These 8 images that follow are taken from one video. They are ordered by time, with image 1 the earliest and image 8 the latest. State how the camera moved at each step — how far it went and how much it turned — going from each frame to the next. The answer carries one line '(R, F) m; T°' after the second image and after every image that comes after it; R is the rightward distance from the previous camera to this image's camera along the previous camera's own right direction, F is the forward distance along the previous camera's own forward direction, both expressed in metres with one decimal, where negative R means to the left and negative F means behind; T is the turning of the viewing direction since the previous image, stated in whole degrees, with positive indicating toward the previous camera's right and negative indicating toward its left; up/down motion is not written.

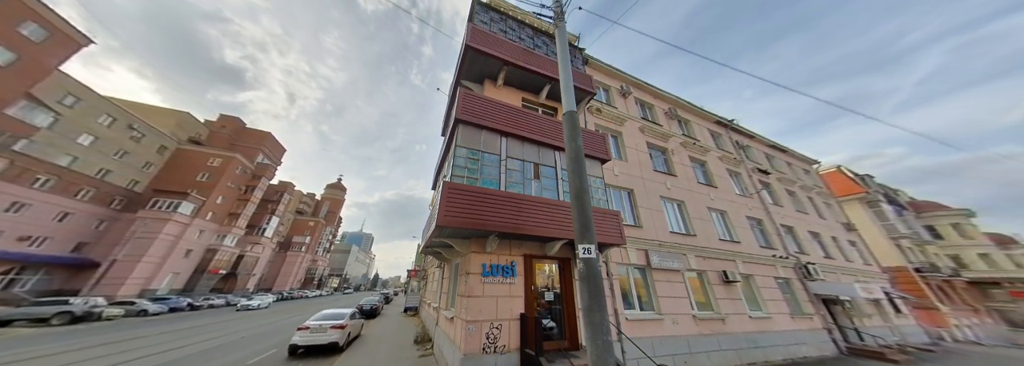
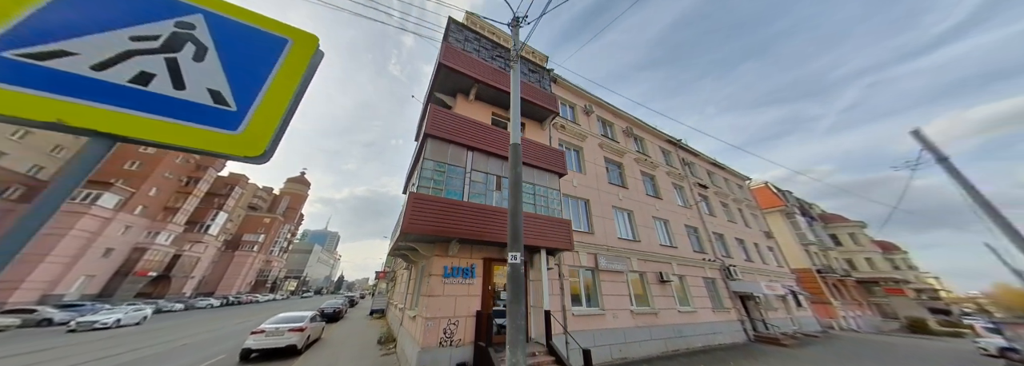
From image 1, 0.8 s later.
(+0.5, -1.0) m; +6°
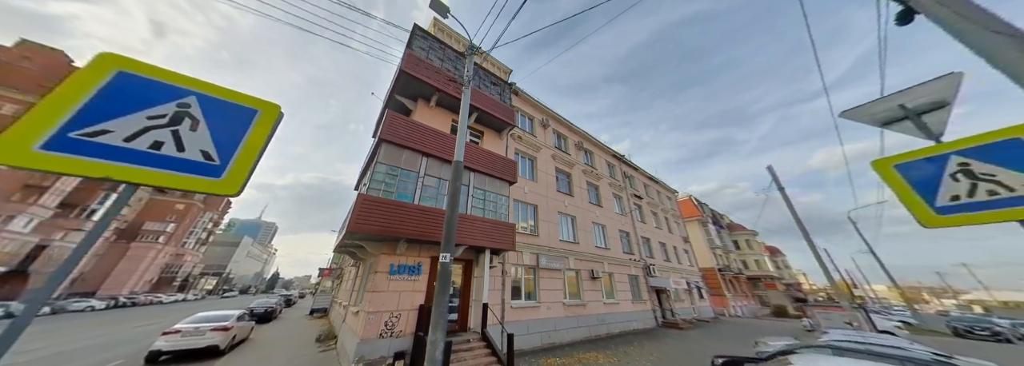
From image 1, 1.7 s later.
(+0.7, -1.1) m; +8°
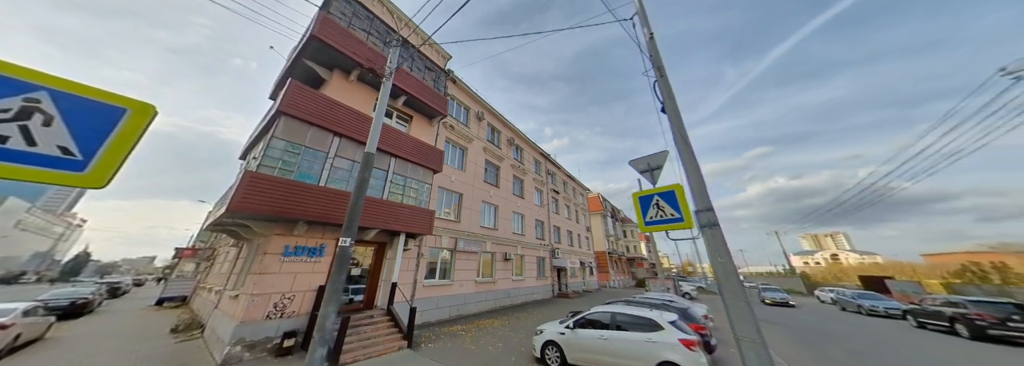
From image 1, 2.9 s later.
(+0.6, -1.0) m; +16°
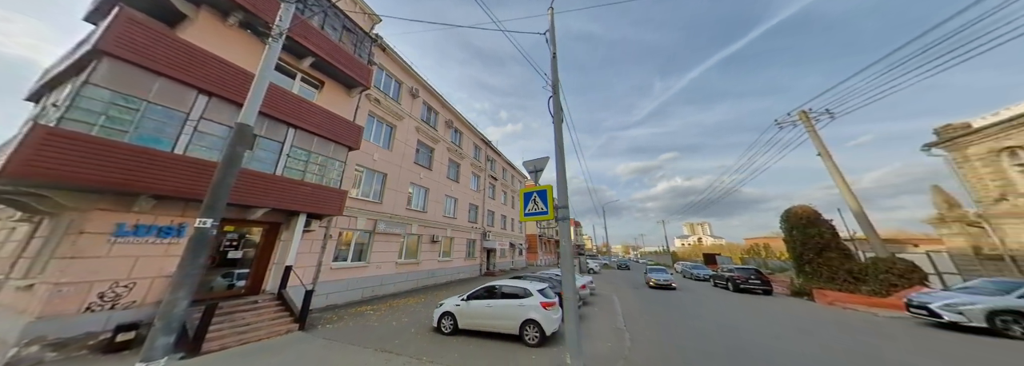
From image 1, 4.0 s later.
(+0.9, -0.6) m; +14°
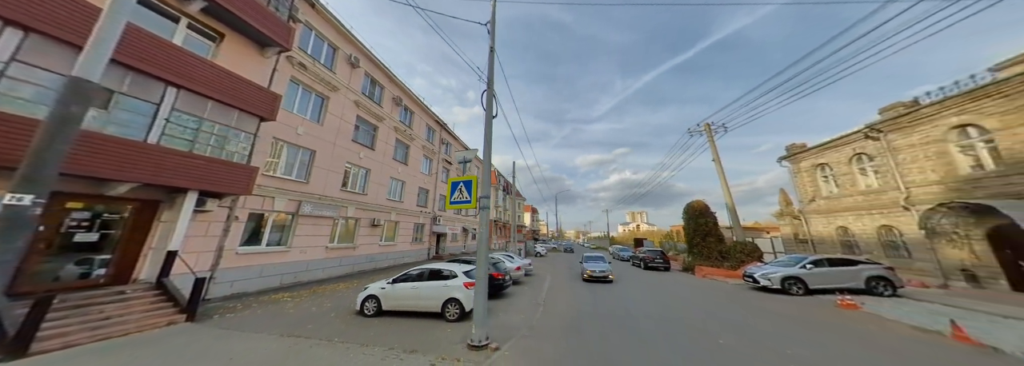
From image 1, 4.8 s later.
(+0.7, -0.3) m; +11°
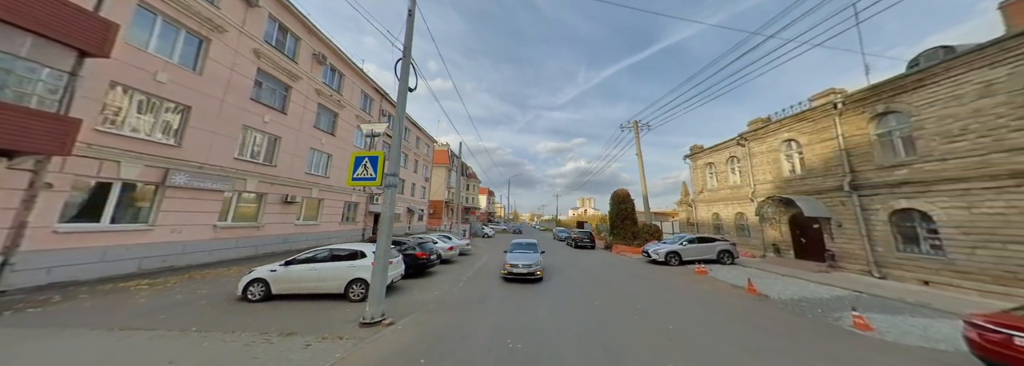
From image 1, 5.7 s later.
(+0.9, -0.2) m; +12°
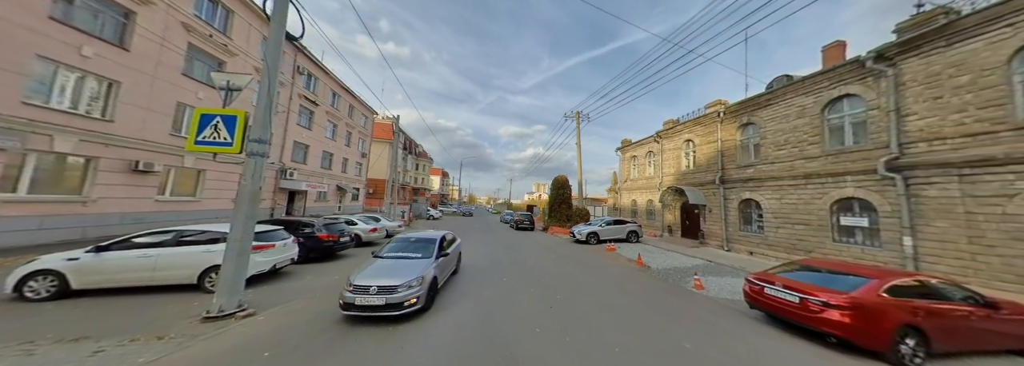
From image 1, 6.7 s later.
(+0.9, 0.0) m; +12°
